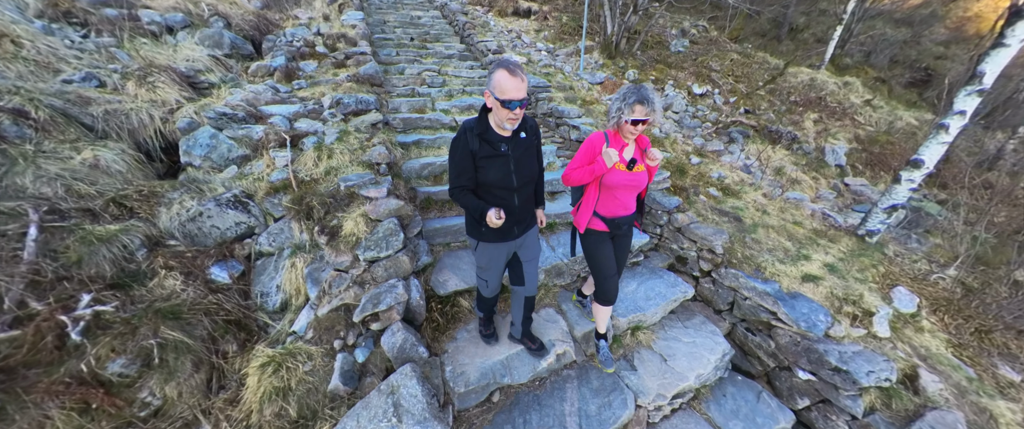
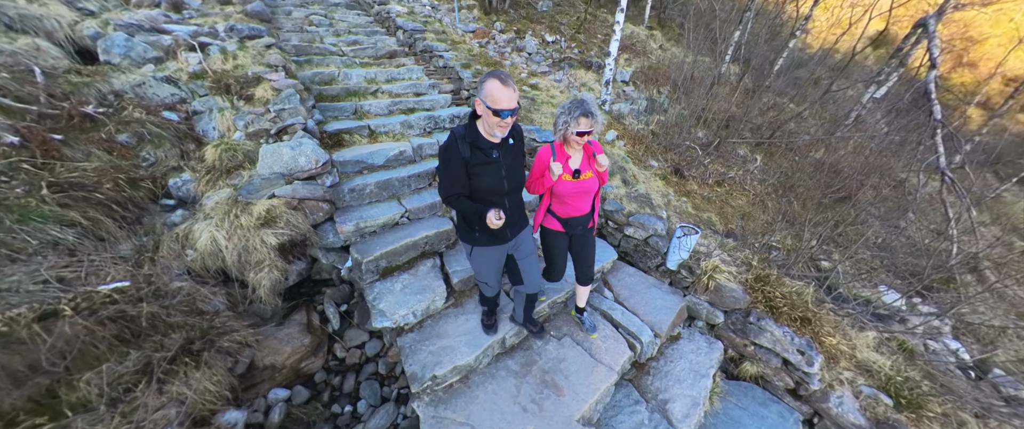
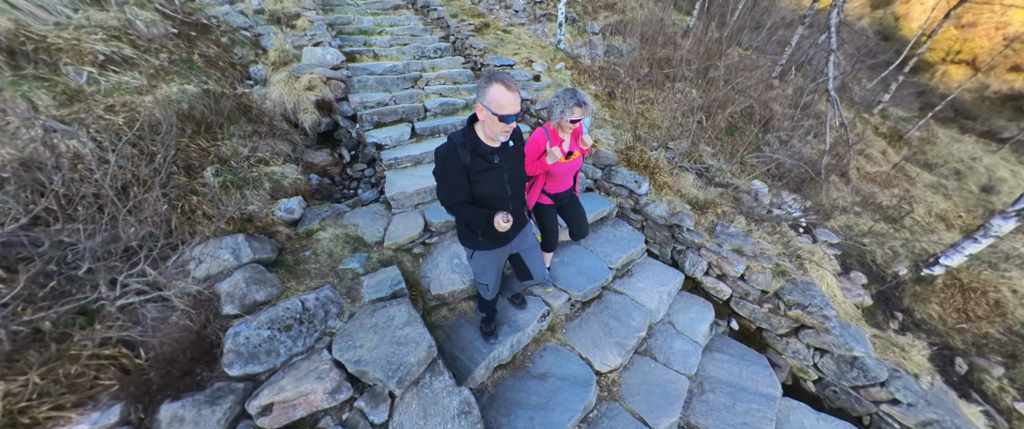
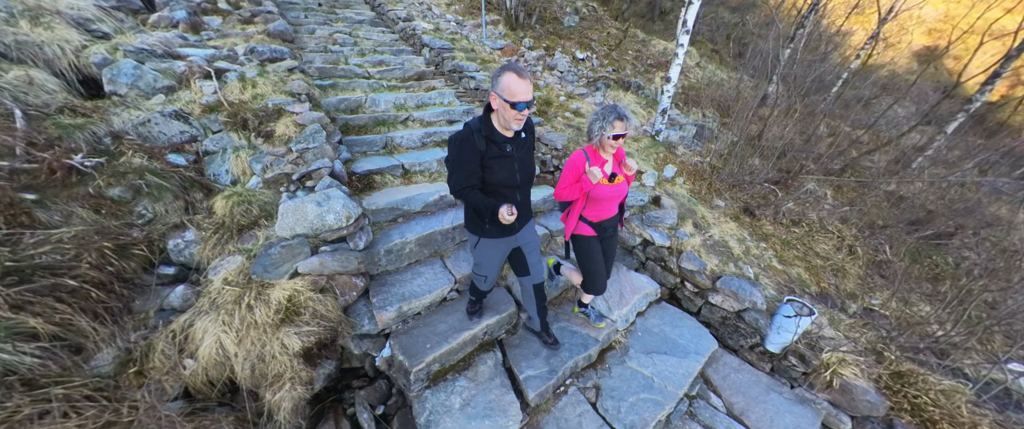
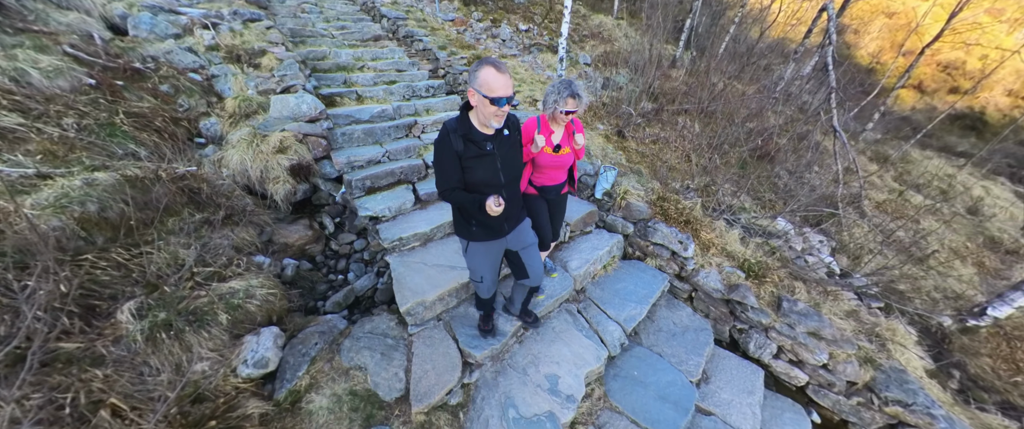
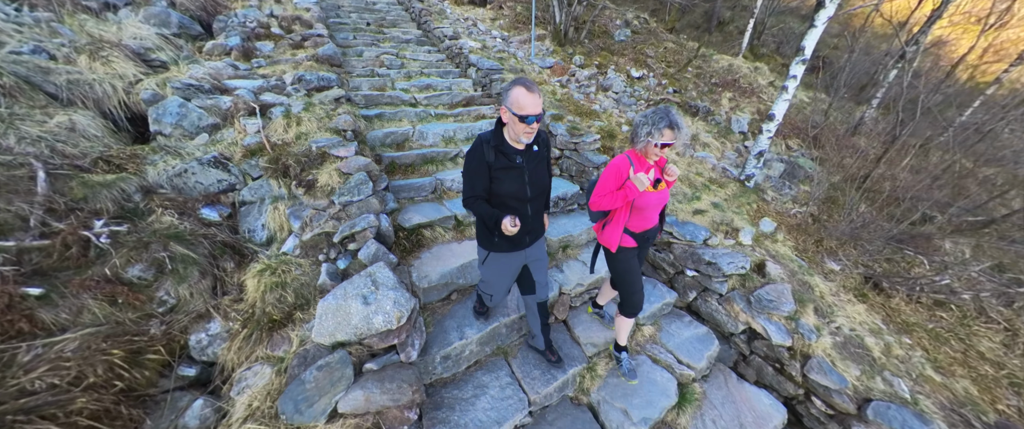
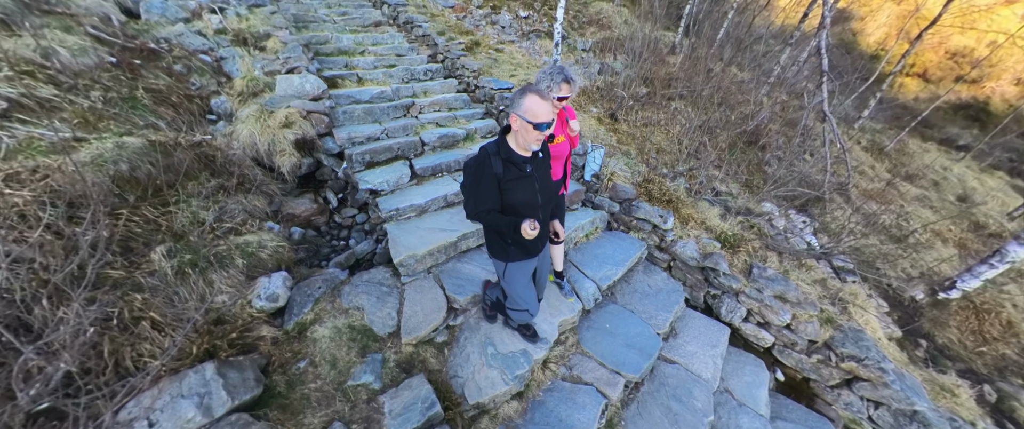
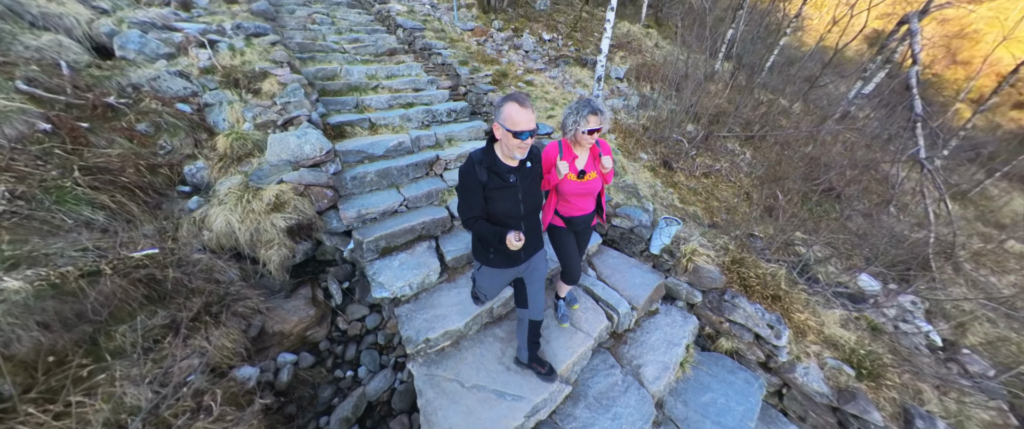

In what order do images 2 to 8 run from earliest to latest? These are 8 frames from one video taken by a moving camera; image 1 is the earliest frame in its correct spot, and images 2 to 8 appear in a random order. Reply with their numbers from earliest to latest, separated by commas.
6, 4, 2, 8, 5, 7, 3
